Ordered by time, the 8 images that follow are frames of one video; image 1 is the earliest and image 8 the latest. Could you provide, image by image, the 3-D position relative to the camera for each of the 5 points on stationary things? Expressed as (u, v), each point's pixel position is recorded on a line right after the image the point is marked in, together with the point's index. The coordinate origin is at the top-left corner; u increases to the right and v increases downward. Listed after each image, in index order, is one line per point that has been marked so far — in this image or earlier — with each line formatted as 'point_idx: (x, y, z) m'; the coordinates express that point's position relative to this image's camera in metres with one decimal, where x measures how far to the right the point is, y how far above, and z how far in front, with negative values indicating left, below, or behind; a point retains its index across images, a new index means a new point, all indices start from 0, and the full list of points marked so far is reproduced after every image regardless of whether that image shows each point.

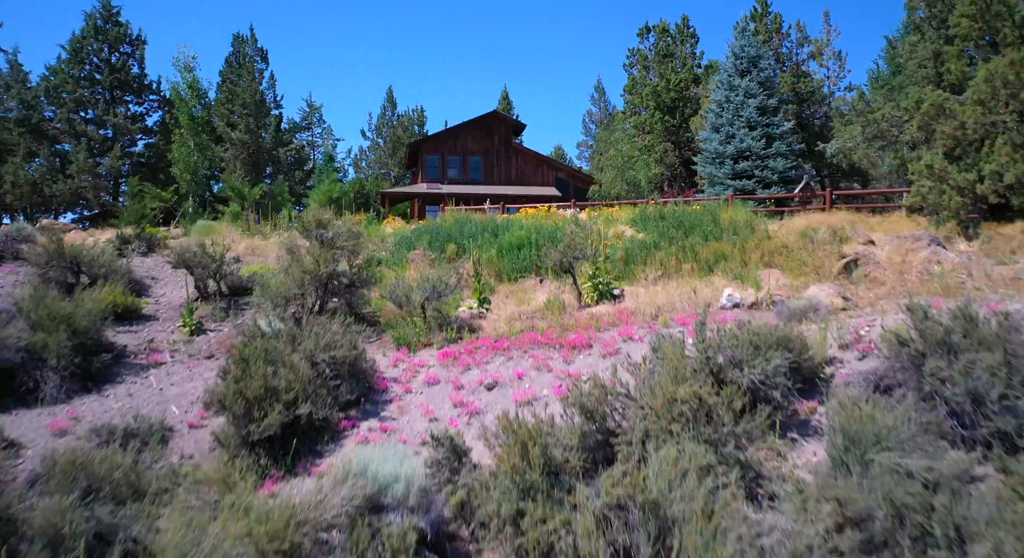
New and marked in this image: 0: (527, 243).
0: (+0.4, +0.9, +16.0) m
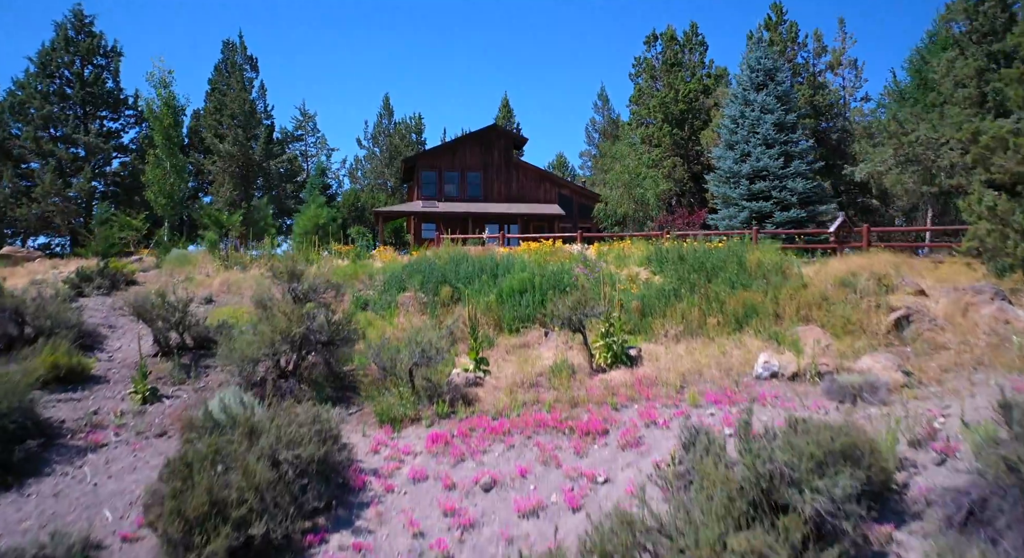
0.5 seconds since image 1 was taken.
0: (+0.4, -0.2, +14.3) m
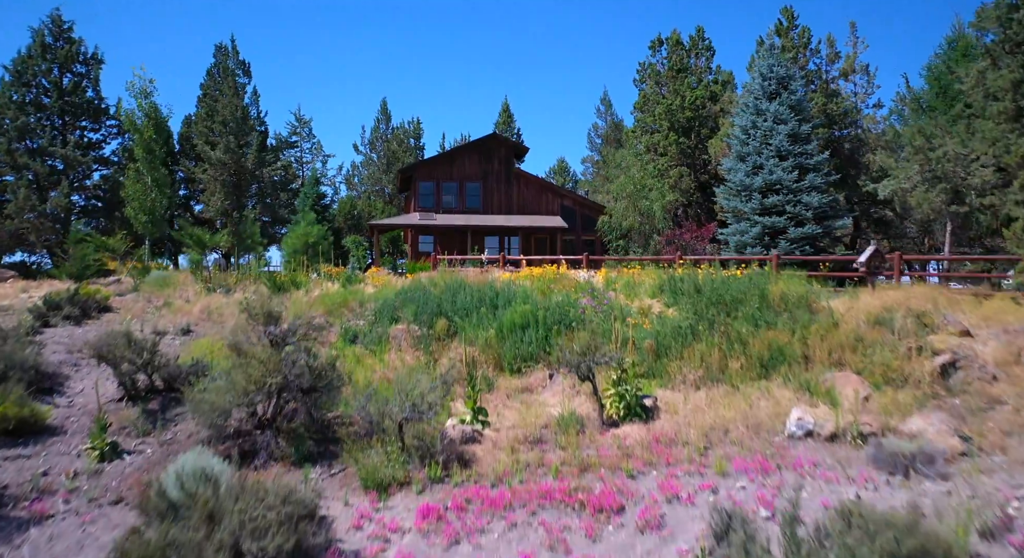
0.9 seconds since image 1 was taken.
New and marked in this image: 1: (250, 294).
0: (+0.4, -0.9, +13.1) m
1: (-7.7, -0.4, +18.1) m
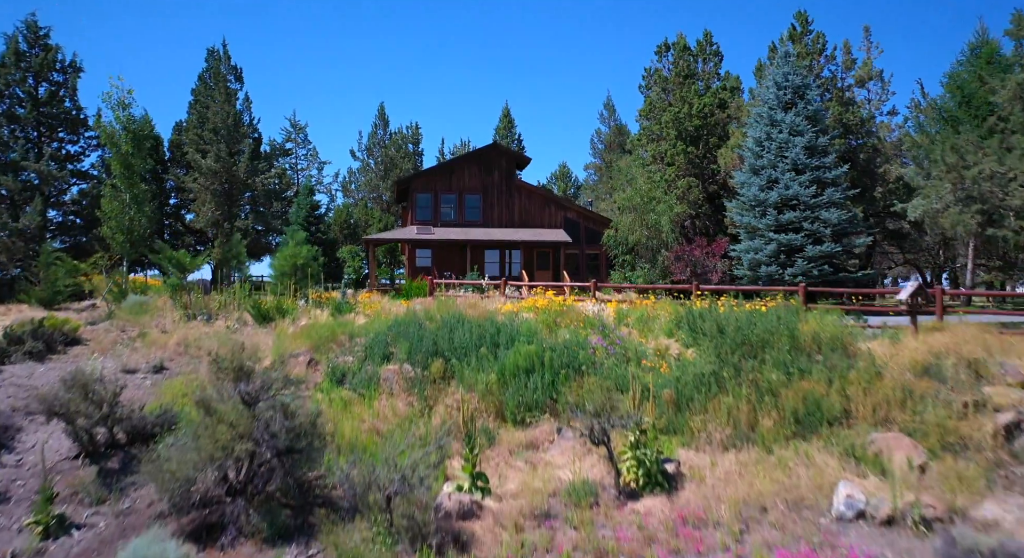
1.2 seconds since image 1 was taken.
0: (+0.5, -1.6, +11.8) m
1: (-7.6, -1.2, +16.8) m
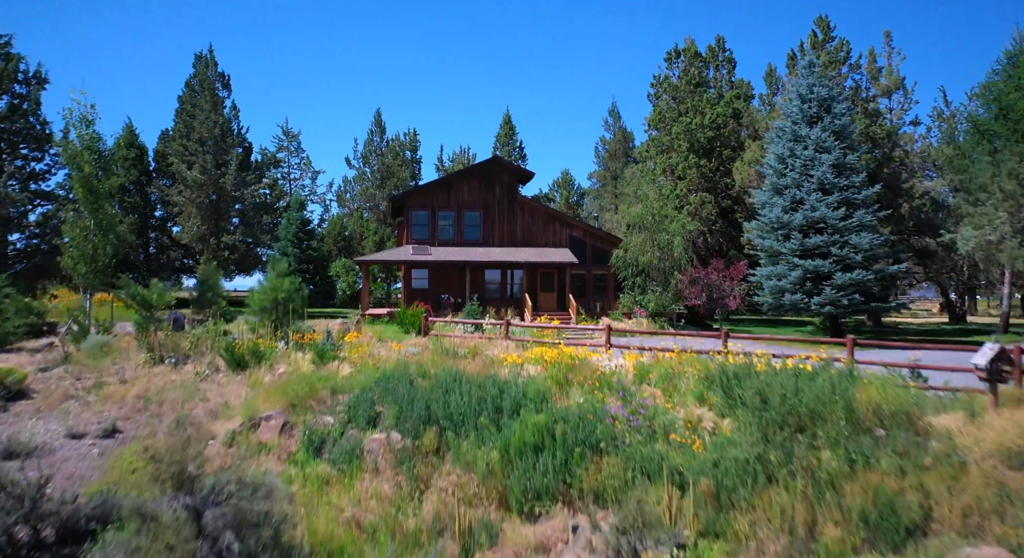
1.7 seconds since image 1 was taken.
0: (+0.6, -2.6, +10.0) m
1: (-7.5, -2.2, +15.0) m
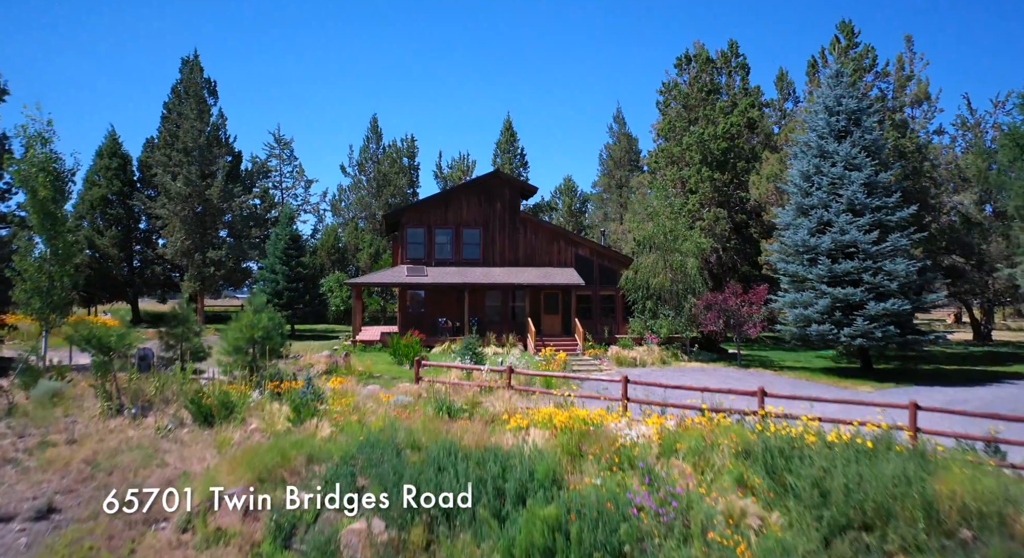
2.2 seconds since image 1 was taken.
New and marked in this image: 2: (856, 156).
0: (+0.7, -3.5, +8.3) m
1: (-7.5, -3.1, +13.2) m
2: (+11.1, +4.0, +19.8) m
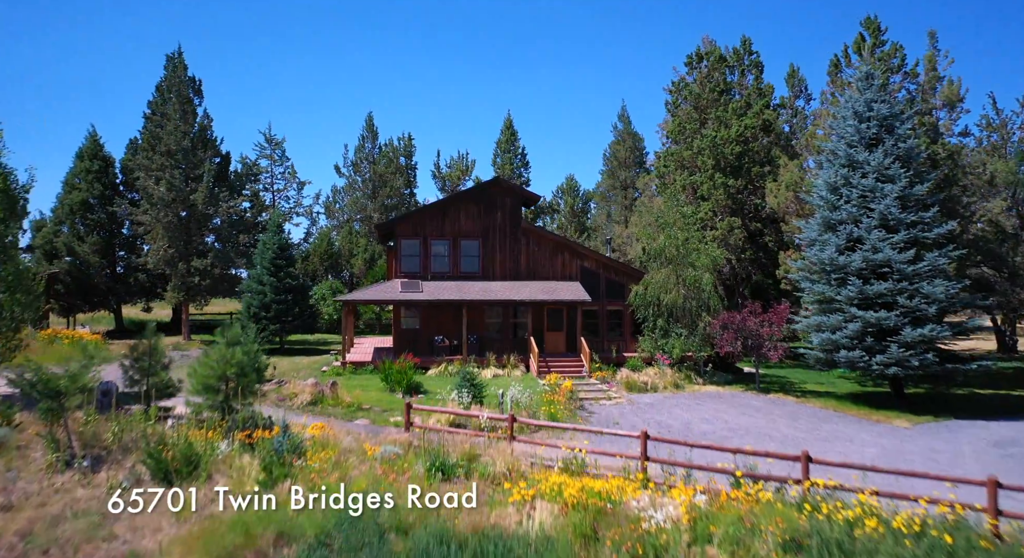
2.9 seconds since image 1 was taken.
0: (+0.7, -4.3, +6.7) m
1: (-7.4, -3.8, +11.6) m
2: (+11.2, +3.3, +18.2) m
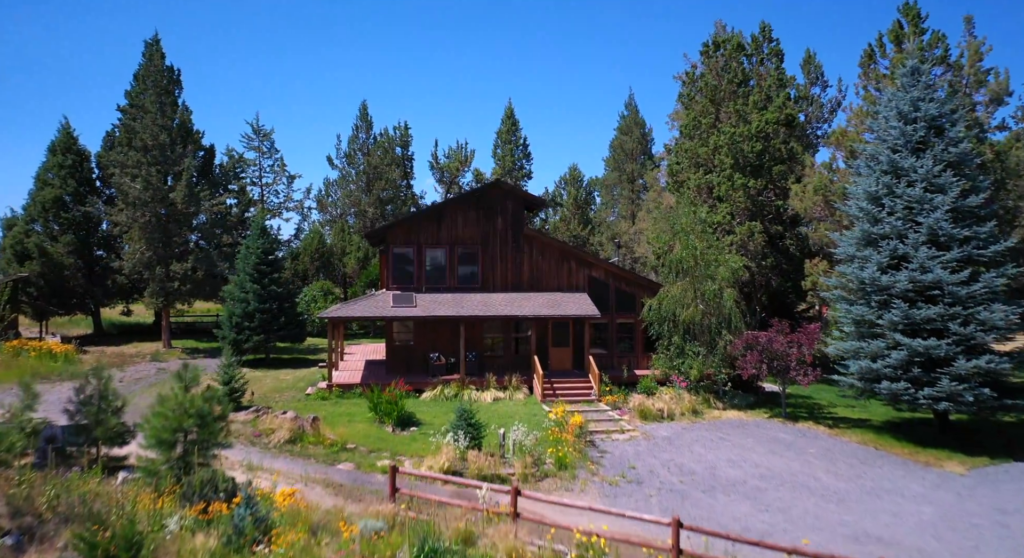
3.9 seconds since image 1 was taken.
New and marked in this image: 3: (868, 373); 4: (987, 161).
0: (+0.8, -5.2, +4.8) m
1: (-7.4, -4.5, +9.8) m
2: (+11.2, +2.7, +16.1) m
3: (+9.5, -2.5, +16.4) m
4: (+14.8, +3.6, +19.2) m
